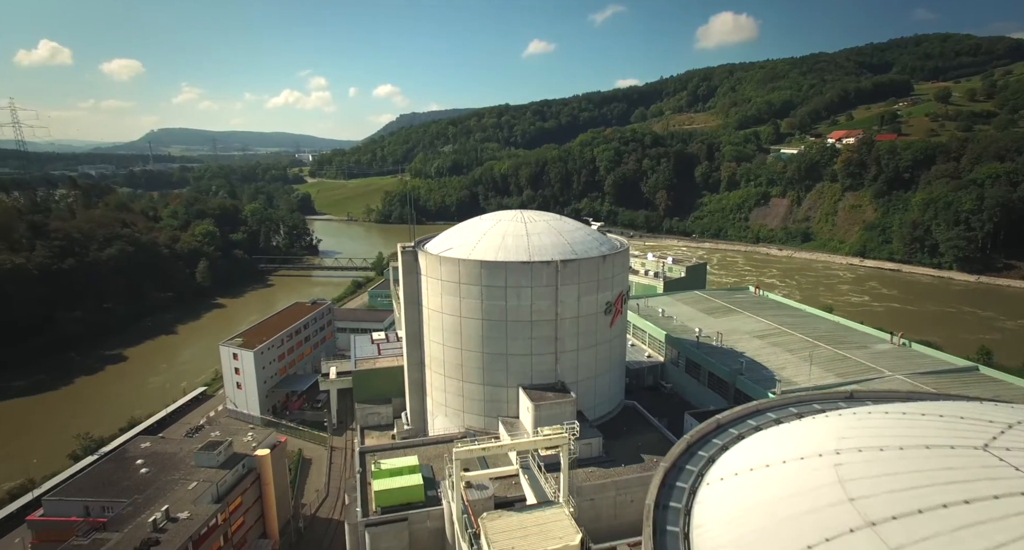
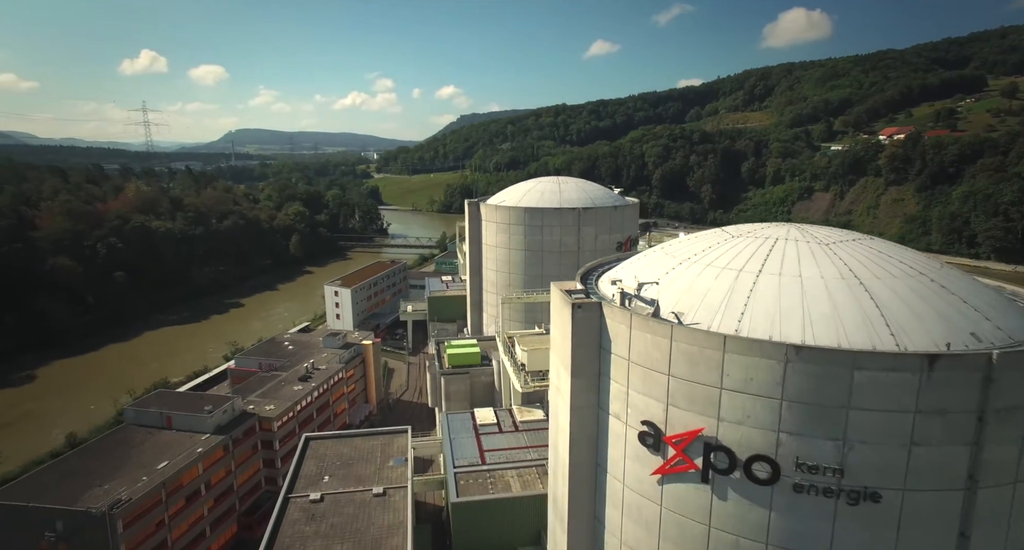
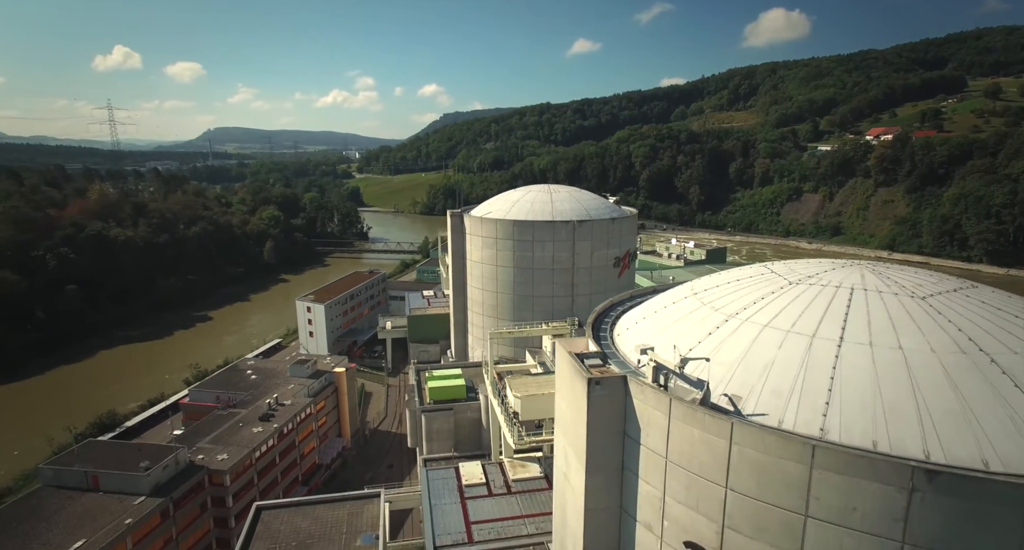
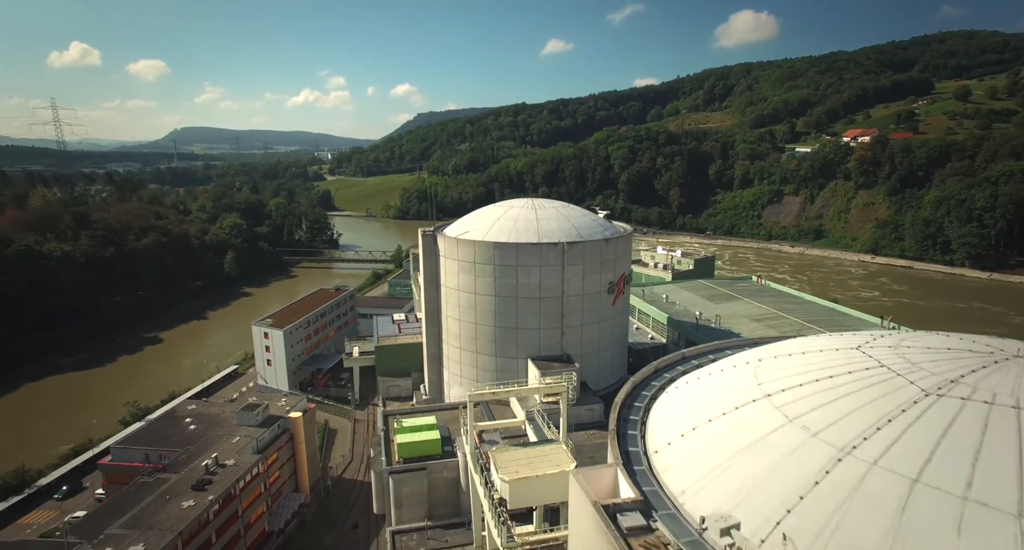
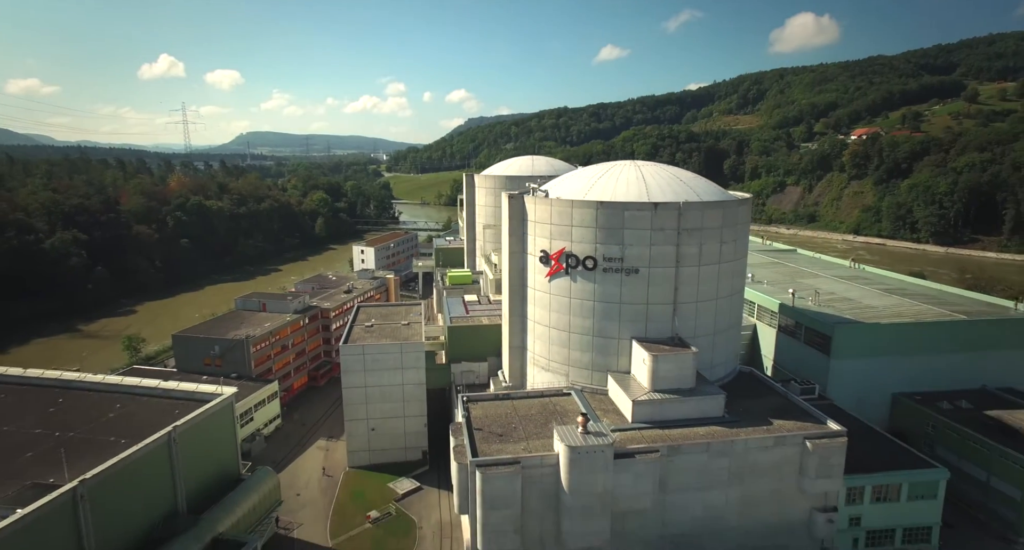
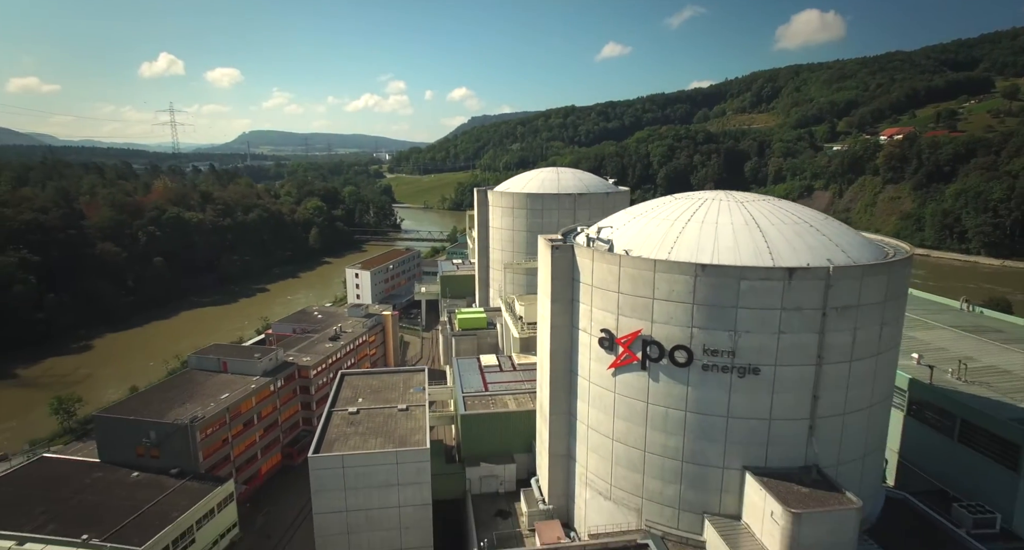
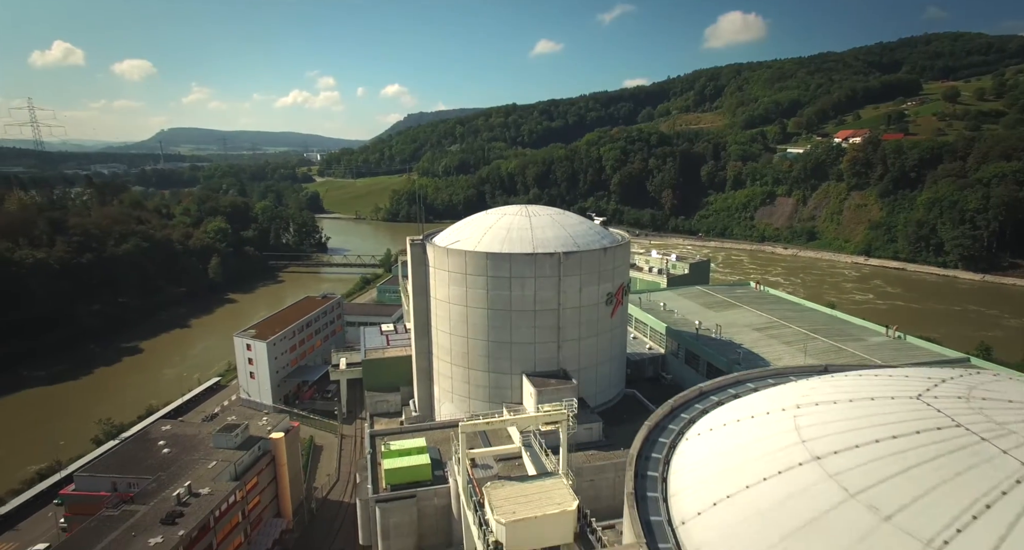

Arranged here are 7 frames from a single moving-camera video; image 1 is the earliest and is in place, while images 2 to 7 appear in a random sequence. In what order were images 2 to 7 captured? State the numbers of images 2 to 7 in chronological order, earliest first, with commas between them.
7, 4, 3, 2, 6, 5
